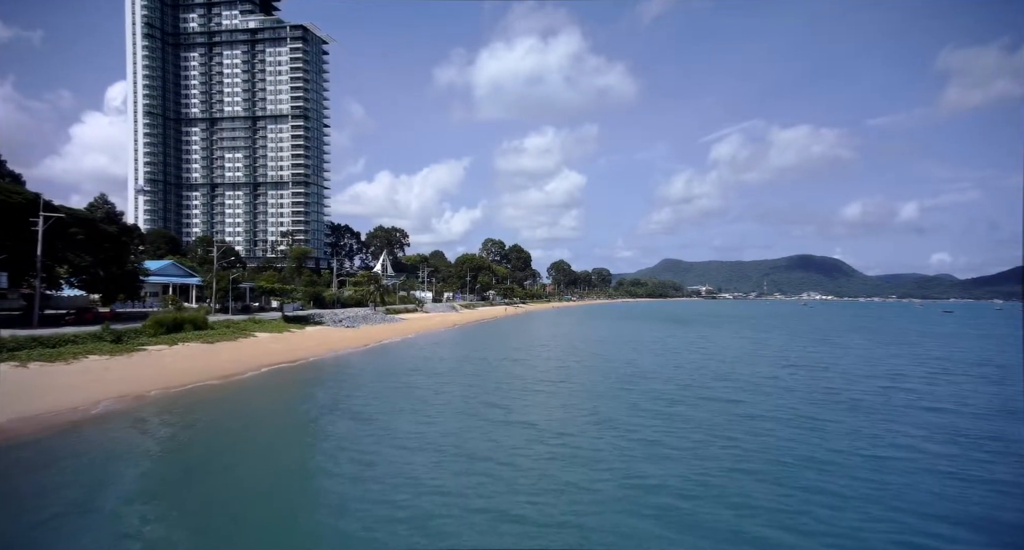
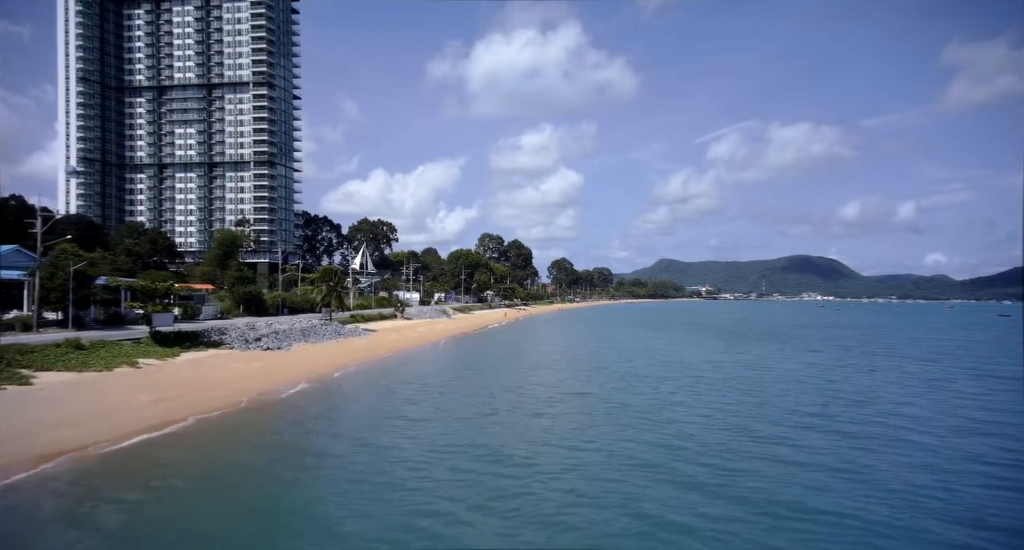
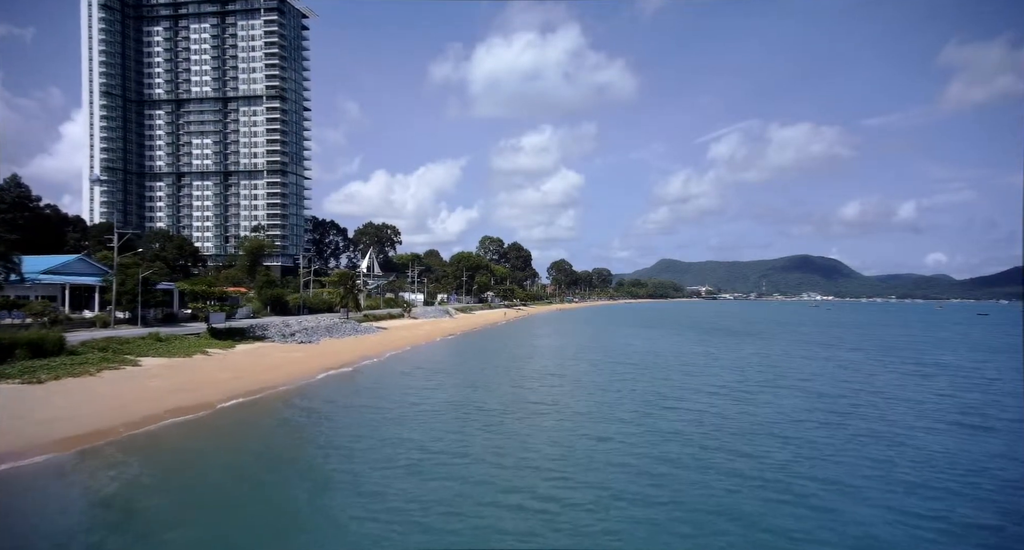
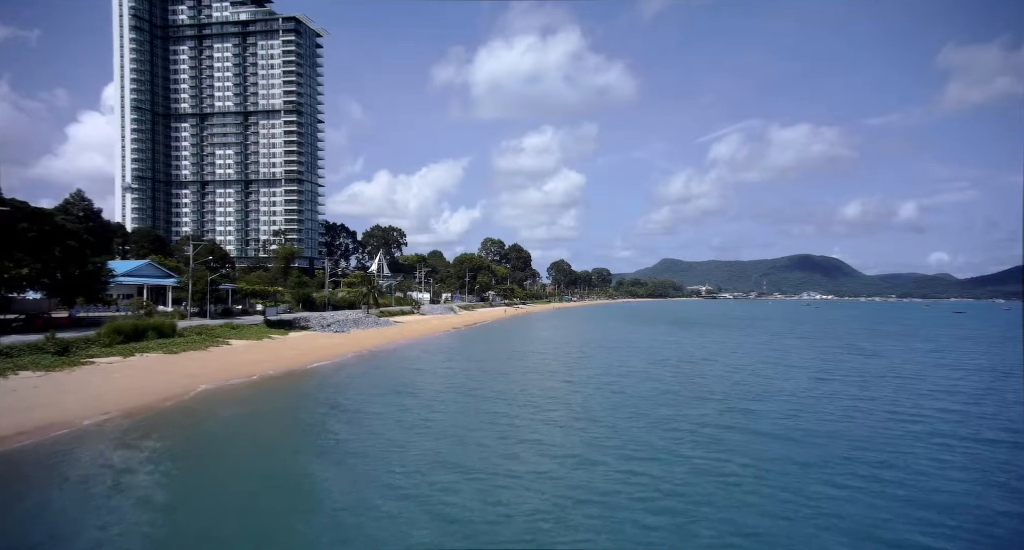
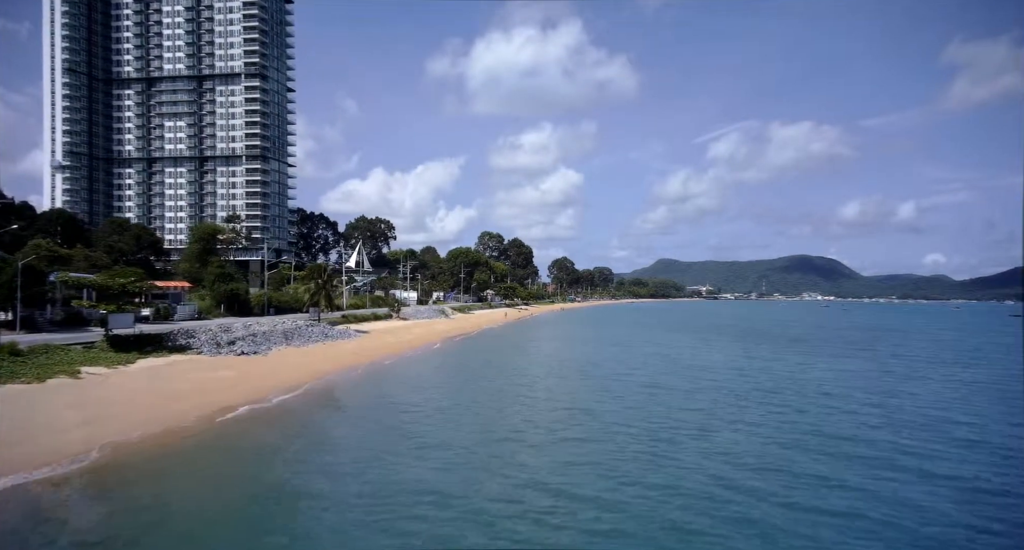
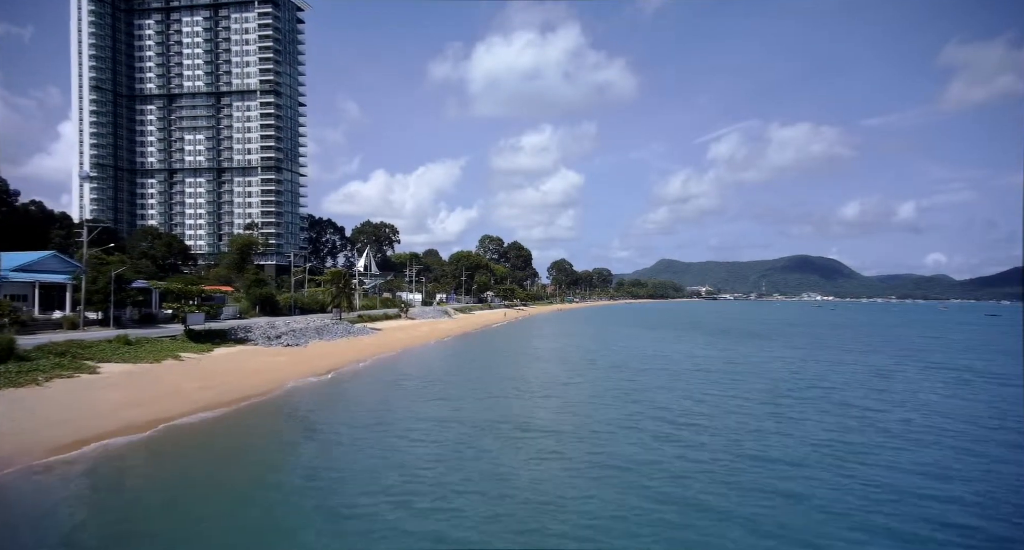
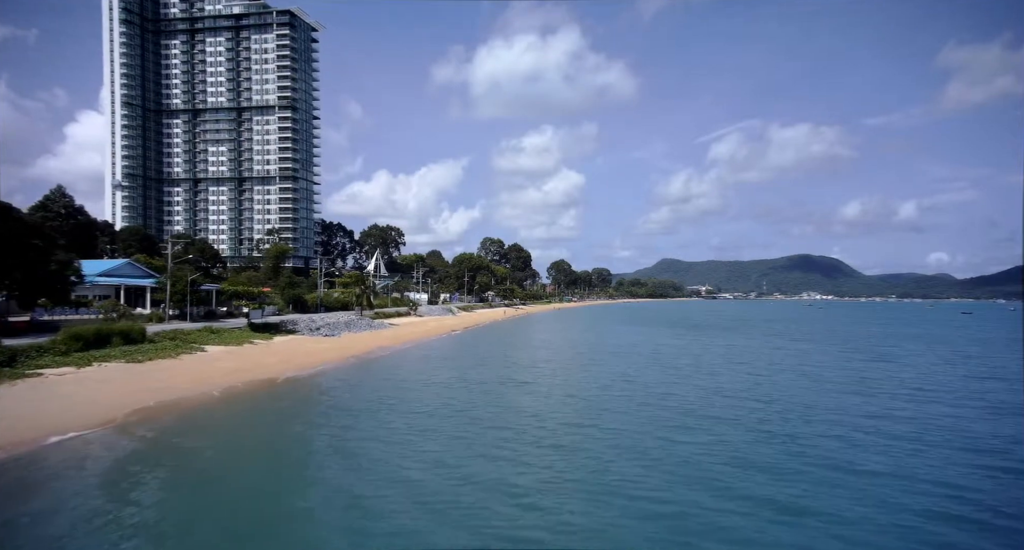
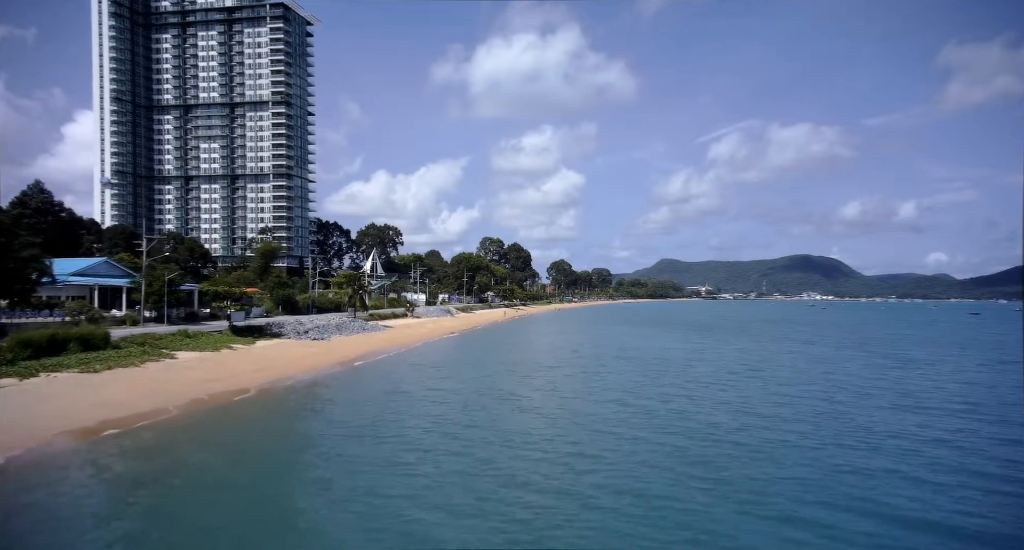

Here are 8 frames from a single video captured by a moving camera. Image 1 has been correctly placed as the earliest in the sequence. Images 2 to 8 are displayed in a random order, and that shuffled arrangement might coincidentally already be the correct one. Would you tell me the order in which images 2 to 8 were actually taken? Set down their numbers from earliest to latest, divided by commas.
4, 7, 8, 3, 6, 2, 5
